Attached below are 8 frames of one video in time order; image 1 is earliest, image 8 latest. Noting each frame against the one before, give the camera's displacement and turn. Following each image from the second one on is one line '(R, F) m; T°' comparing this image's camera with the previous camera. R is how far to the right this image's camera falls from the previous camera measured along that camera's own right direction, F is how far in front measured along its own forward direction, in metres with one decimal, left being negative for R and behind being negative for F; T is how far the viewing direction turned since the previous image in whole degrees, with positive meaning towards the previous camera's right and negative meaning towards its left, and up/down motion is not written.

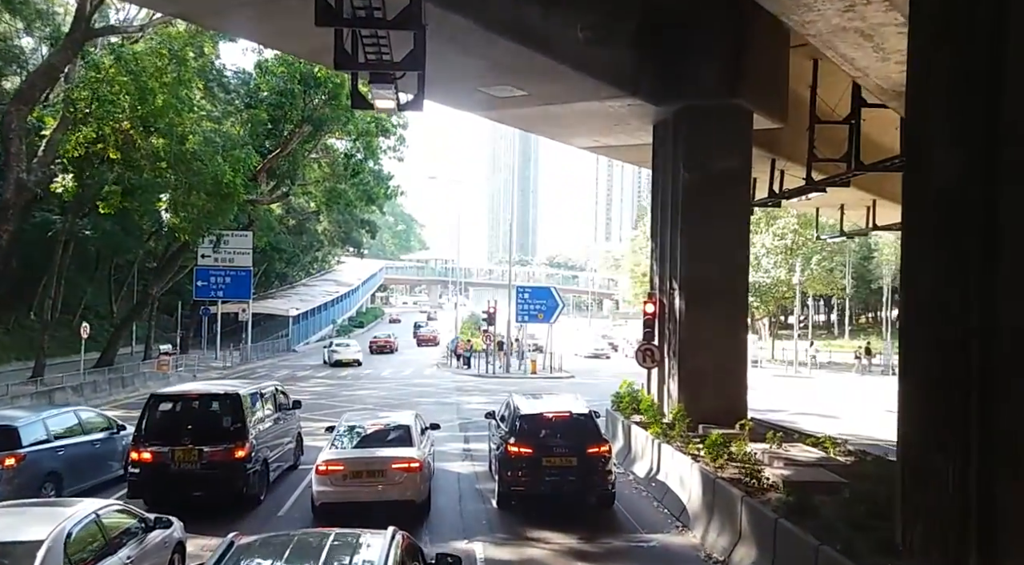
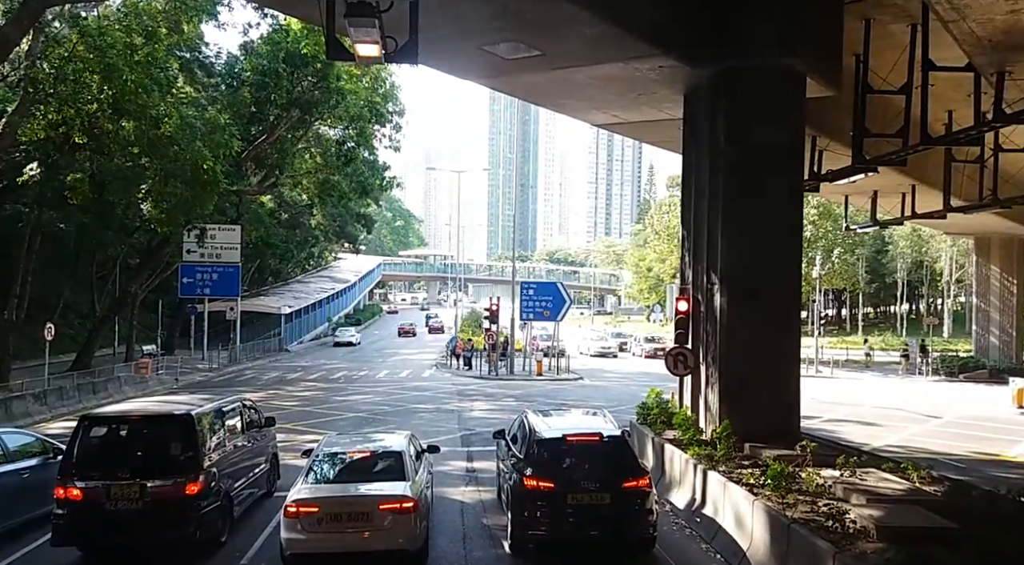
(-0.2, +2.1) m; 0°
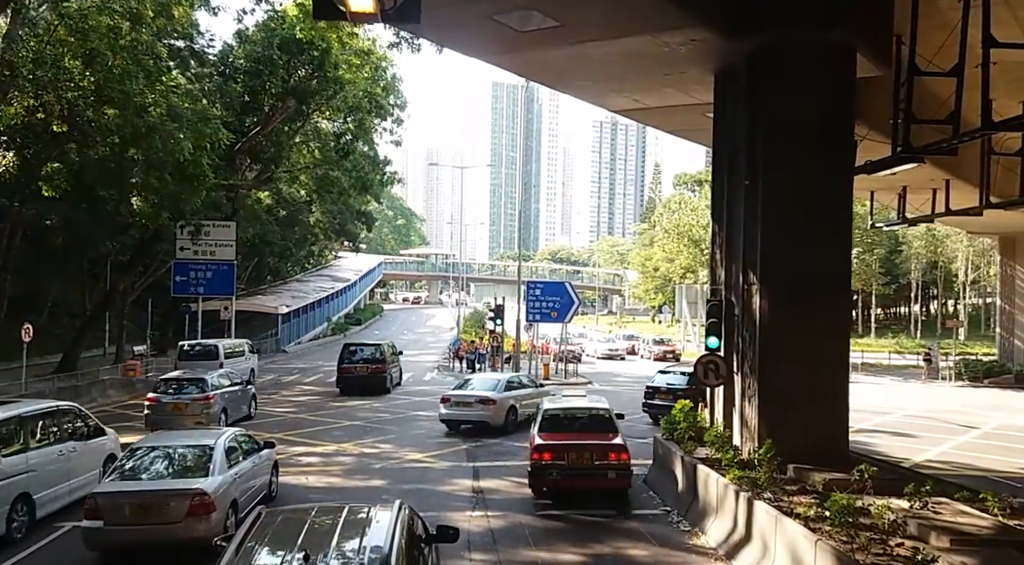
(-0.1, +1.3) m; 0°
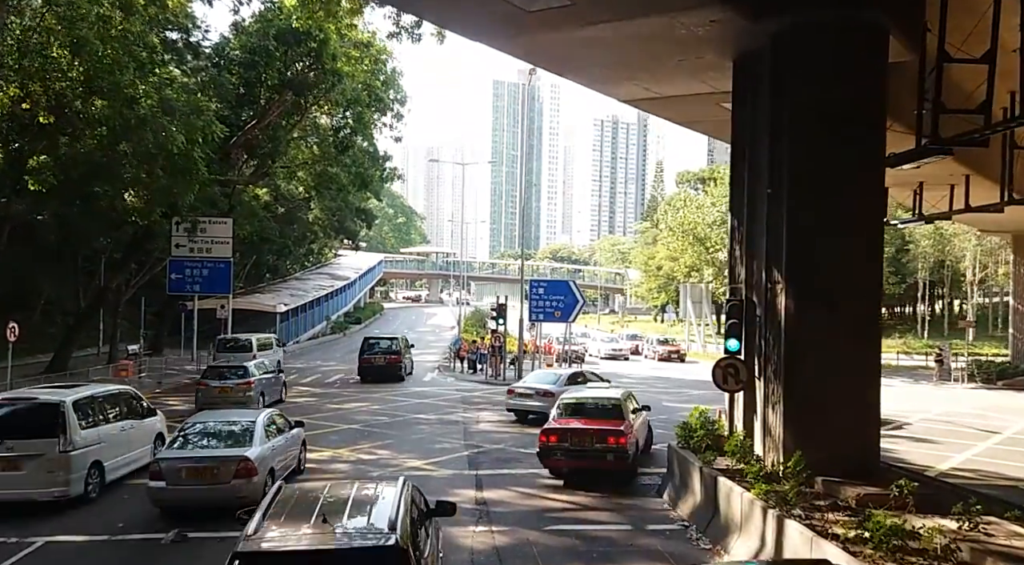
(-0.1, +0.7) m; 0°
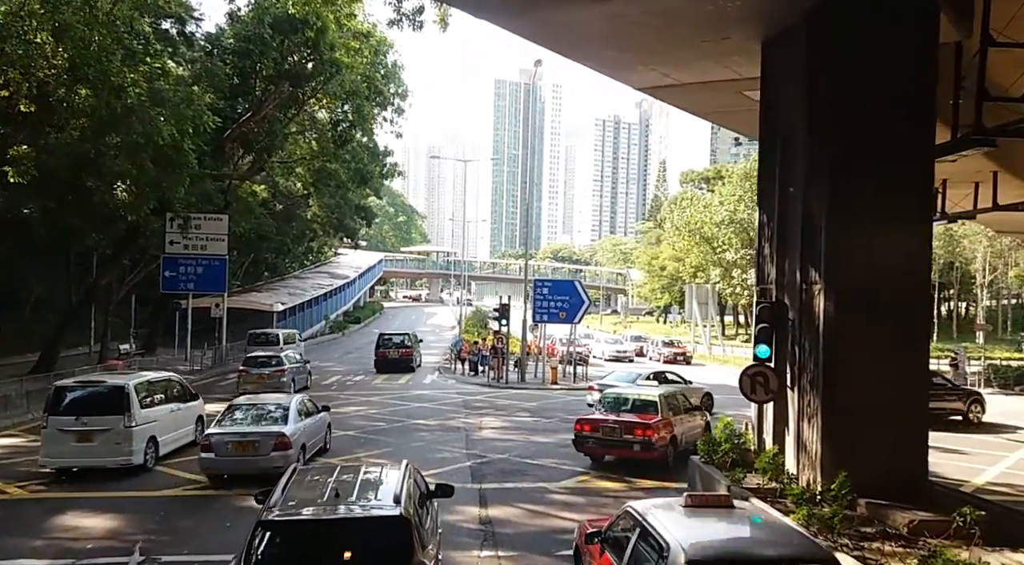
(-0.1, +0.9) m; 0°
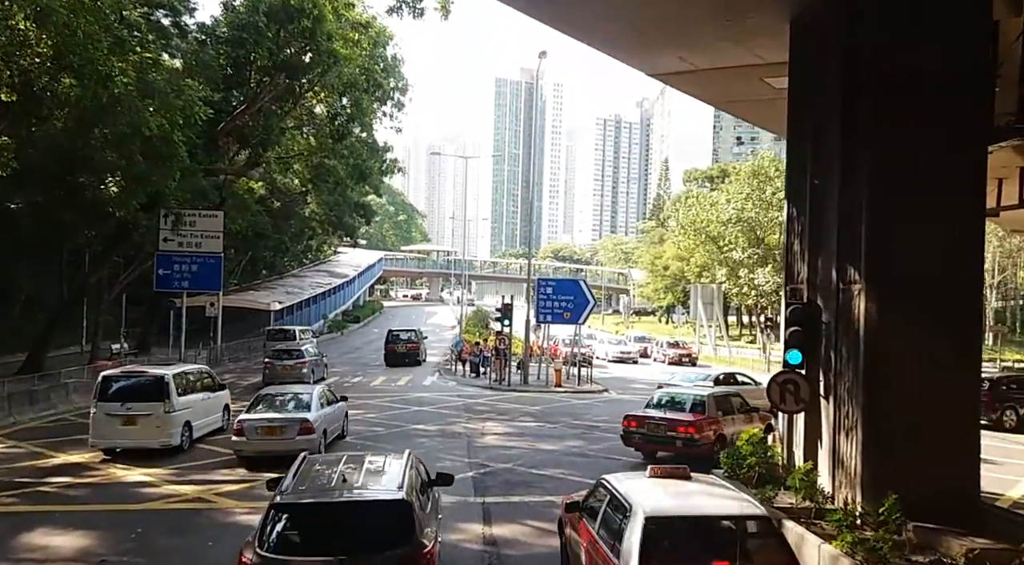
(-0.1, +0.8) m; 0°
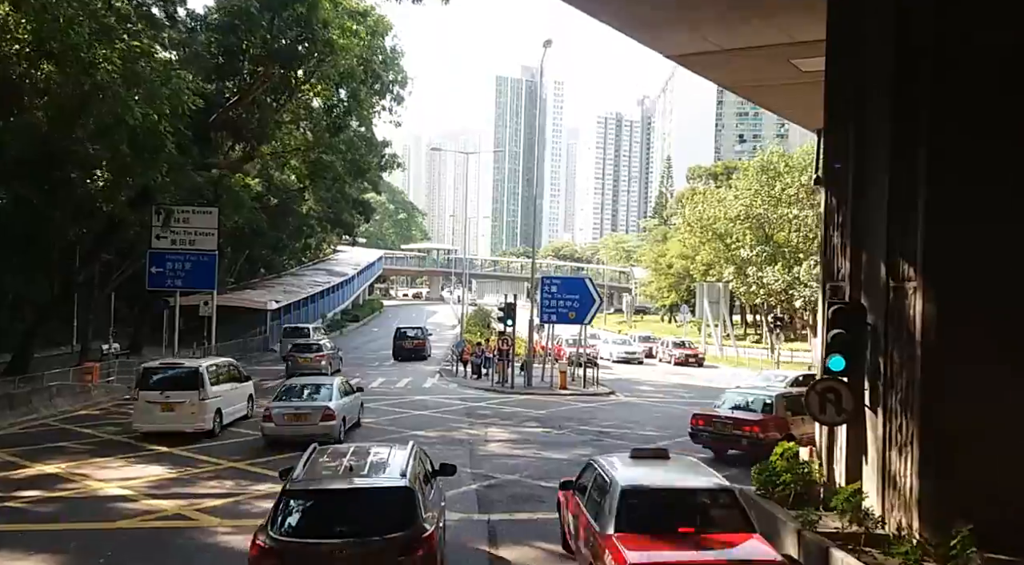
(-0.1, +0.9) m; 0°
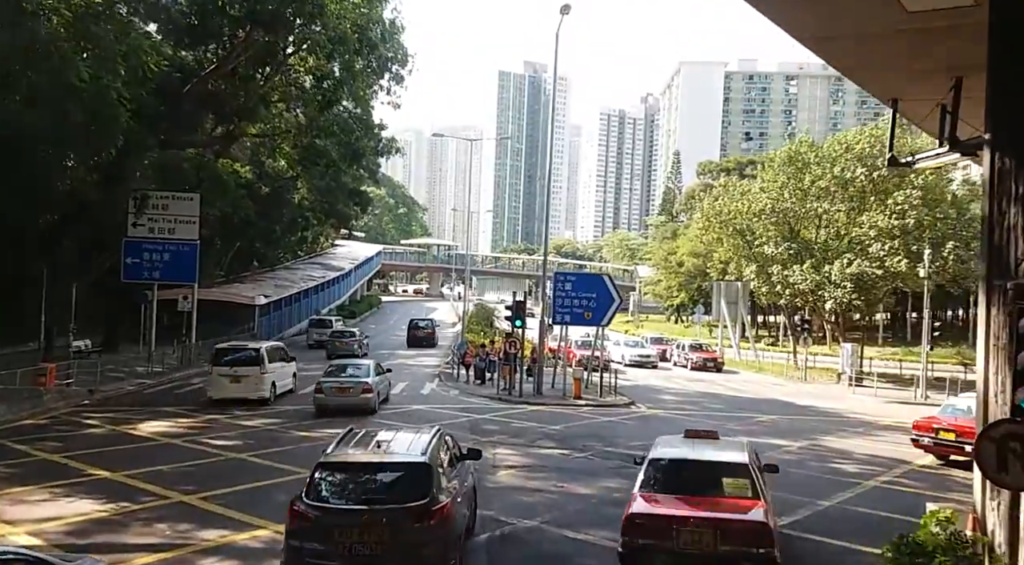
(-0.3, +2.7) m; 0°
